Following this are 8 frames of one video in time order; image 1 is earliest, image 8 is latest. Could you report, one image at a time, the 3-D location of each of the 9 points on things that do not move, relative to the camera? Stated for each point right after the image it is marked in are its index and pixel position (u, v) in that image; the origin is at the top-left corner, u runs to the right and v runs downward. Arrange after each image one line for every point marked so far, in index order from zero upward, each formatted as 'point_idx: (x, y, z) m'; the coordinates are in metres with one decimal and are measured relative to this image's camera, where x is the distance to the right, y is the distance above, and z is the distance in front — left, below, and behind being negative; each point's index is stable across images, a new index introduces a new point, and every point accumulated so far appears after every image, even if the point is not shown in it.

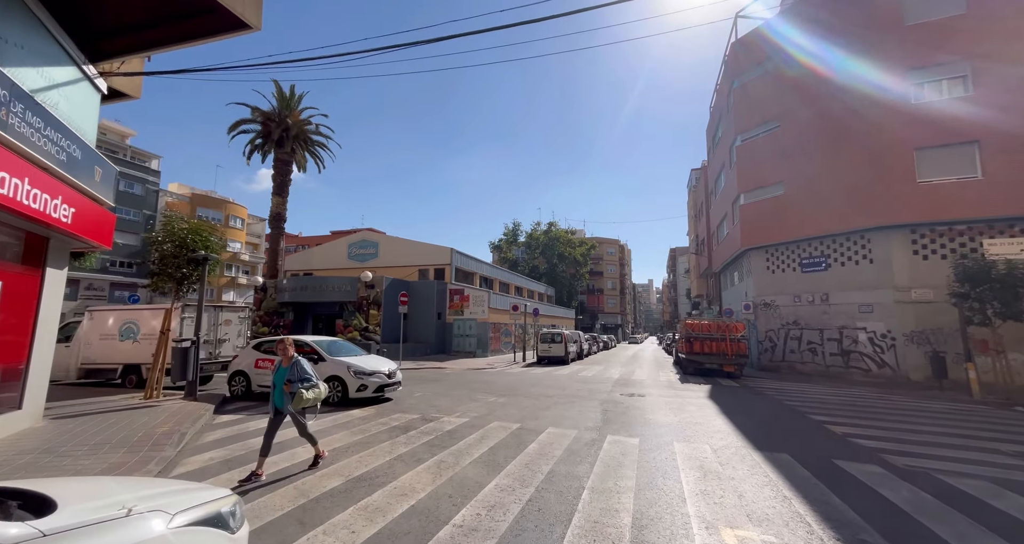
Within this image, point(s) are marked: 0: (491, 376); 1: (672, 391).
0: (-0.8, -4.0, +17.3) m
1: (+4.3, -3.2, +12.3) m
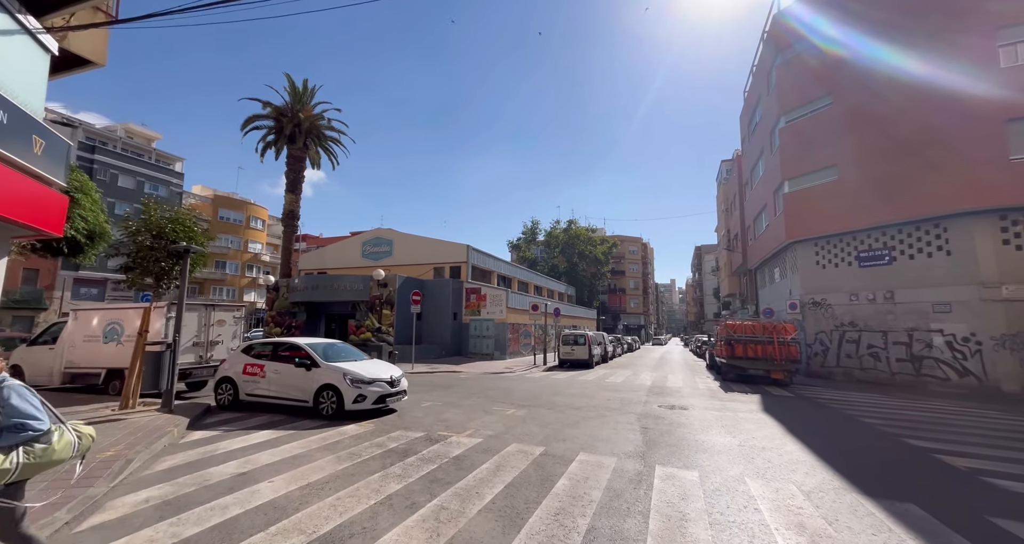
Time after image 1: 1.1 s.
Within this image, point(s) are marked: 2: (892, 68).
0: (-0.1, -3.9, +15.9) m
1: (+4.8, -3.1, +10.6) m
2: (+13.6, +7.3, +15.9) m
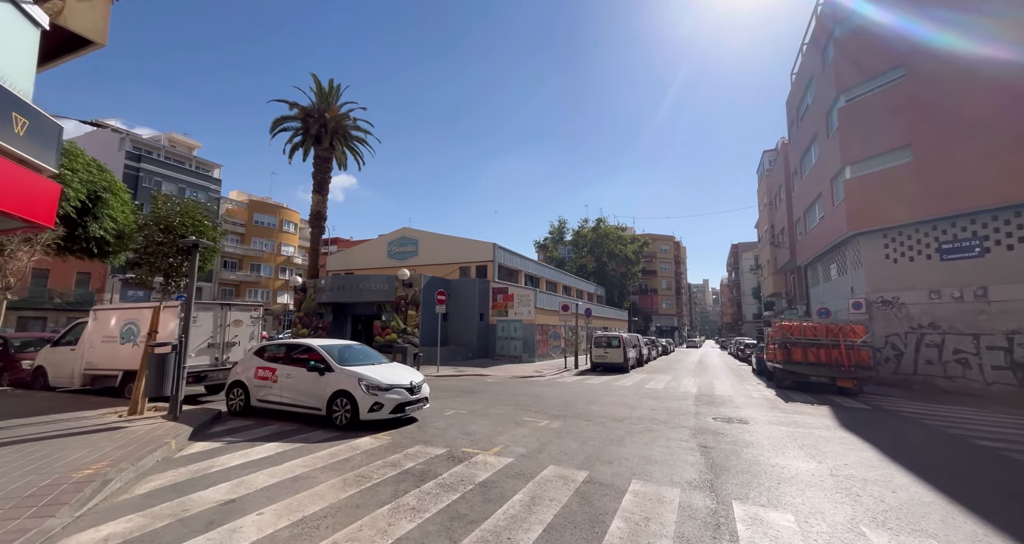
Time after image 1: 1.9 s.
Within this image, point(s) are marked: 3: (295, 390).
0: (+0.9, -3.8, +14.8) m
1: (+5.5, -2.9, +9.3) m
2: (+14.5, +7.4, +14.1) m
3: (-4.2, -2.3, +8.7) m
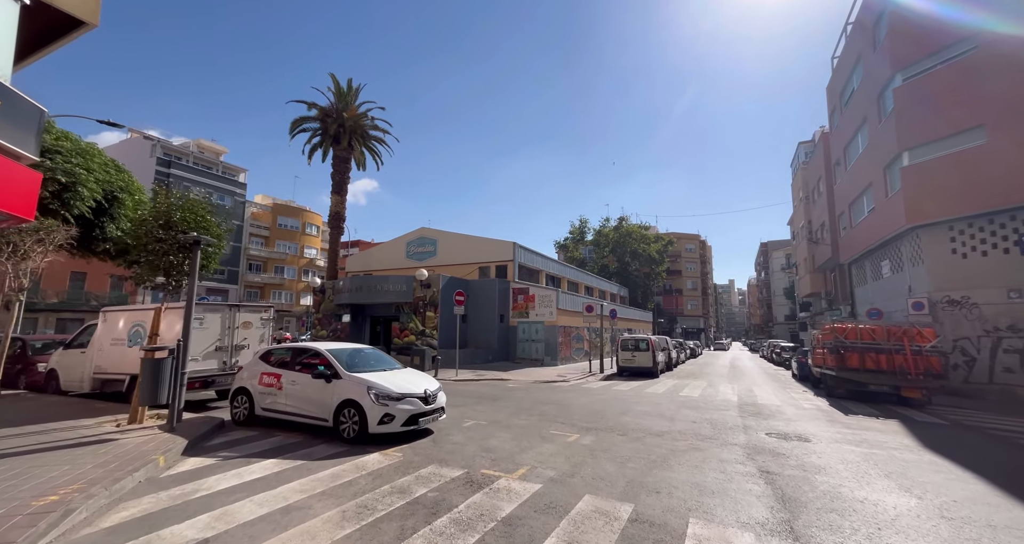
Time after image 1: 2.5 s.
0: (+1.6, -3.7, +13.9) m
1: (+6.0, -2.8, +8.1) m
2: (+15.1, +7.6, +12.6) m
3: (-3.8, -2.2, +8.0) m
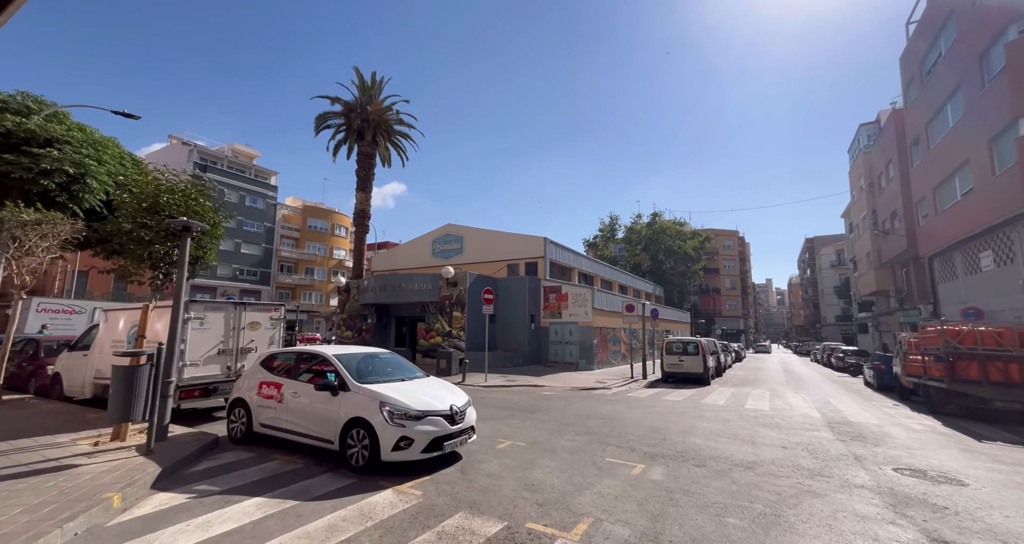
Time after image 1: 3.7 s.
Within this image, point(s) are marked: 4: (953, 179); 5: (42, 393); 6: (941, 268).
0: (+2.6, -3.6, +12.2) m
1: (+6.6, -2.6, +6.2) m
2: (+16.0, +7.8, +10.1) m
3: (-3.1, -2.1, +6.6) m
4: (+15.7, +3.3, +16.6) m
5: (-13.1, -3.4, +12.5) m
6: (+17.7, +0.1, +19.3) m
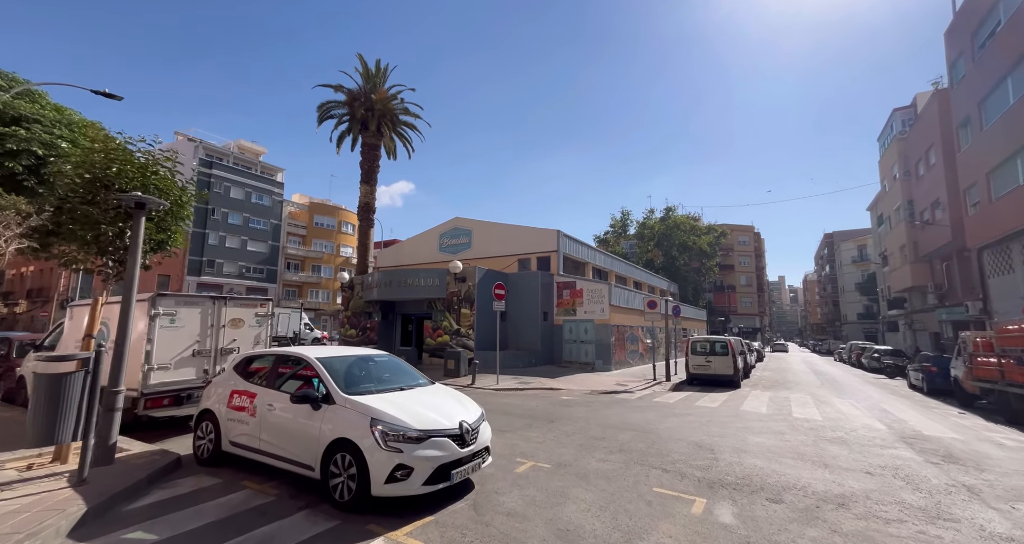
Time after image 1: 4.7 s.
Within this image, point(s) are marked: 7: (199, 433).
0: (+3.0, -3.4, +10.8) m
1: (+6.9, -2.4, +4.8) m
2: (+16.3, +8.0, +8.5) m
3: (-2.8, -1.9, +5.4) m
4: (+16.2, +3.5, +15.0) m
5: (-12.7, -3.2, +11.4) m
6: (+18.2, +0.4, +17.7) m
7: (-4.3, -2.2, +6.2) m
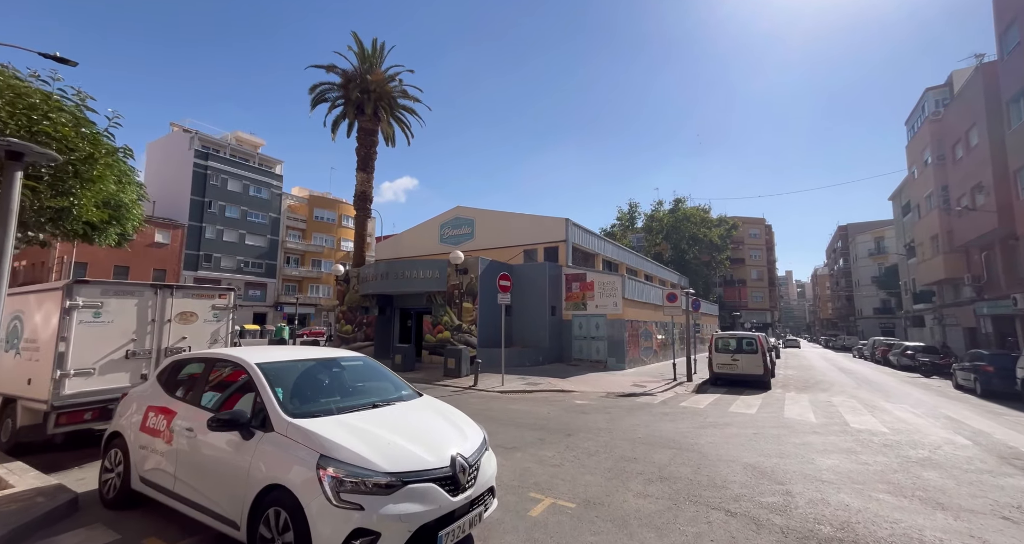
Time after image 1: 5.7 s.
0: (+3.2, -3.1, +9.3) m
1: (+7.0, -2.2, +3.2) m
2: (+16.5, +8.3, +6.7) m
3: (-2.7, -1.7, +3.9) m
4: (+16.3, +3.9, +13.3) m
5: (-12.5, -2.9, +10.0) m
6: (+18.4, +0.8, +16.0) m
7: (-4.2, -2.0, +4.6) m
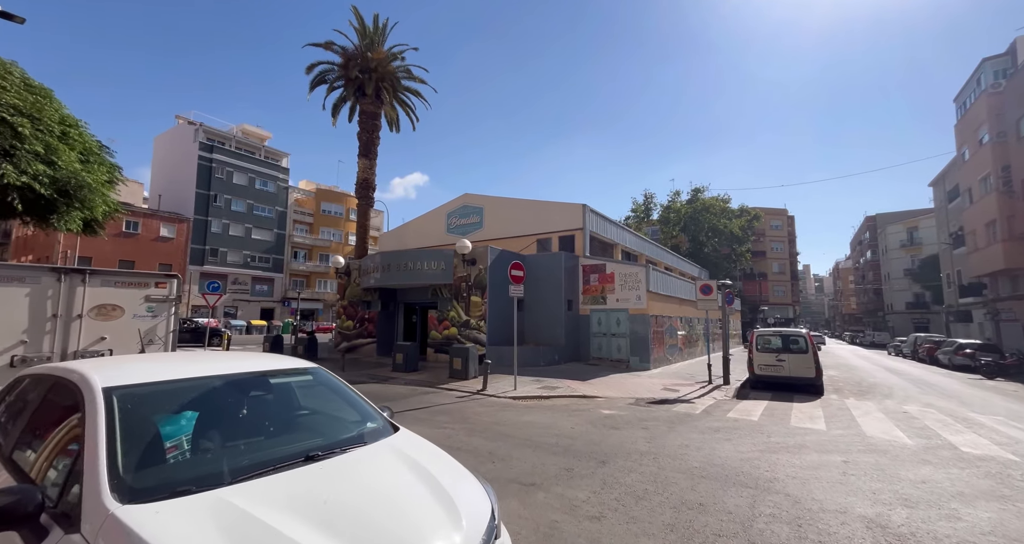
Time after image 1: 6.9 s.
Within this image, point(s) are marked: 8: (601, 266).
0: (+3.5, -2.8, +7.4) m
1: (+7.2, -2.0, +1.3) m
2: (+16.6, +8.6, +4.5) m
3: (-2.5, -1.4, +2.1) m
4: (+16.7, +4.3, +11.1) m
5: (-12.3, -2.6, +8.5) m
6: (+18.8, +1.1, +13.8) m
7: (-4.0, -1.7, +3.0) m
8: (+3.8, +0.2, +18.8) m
